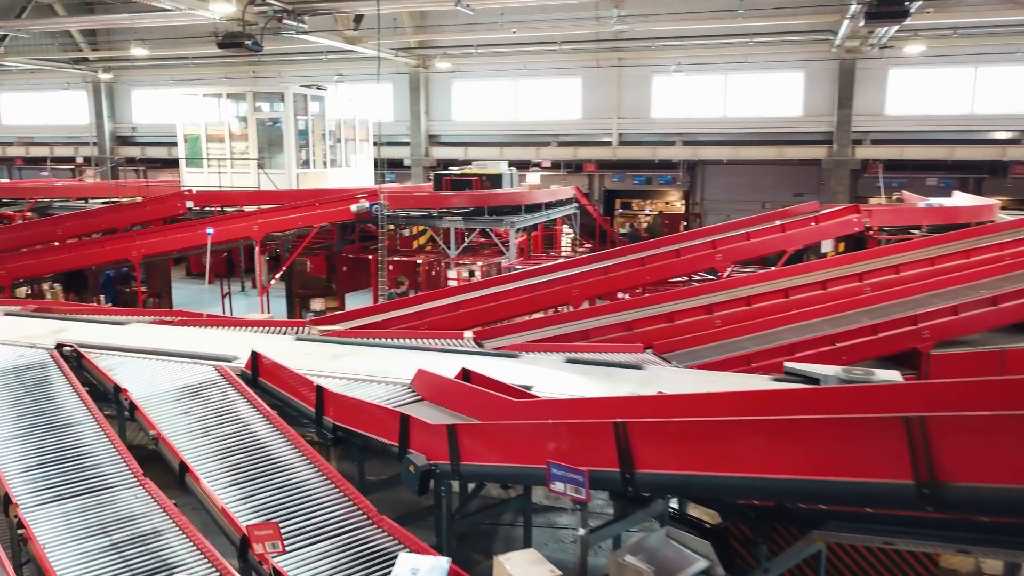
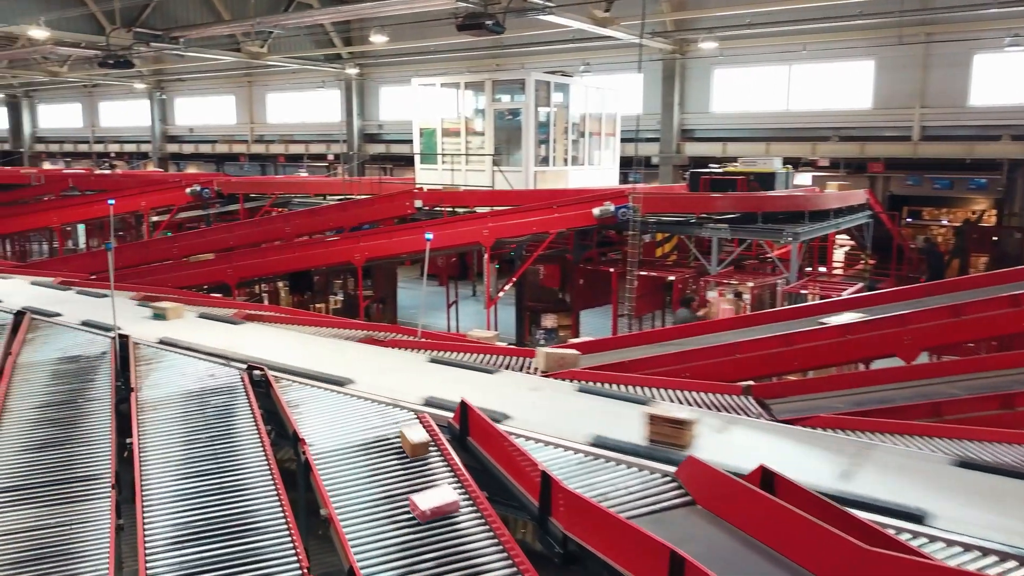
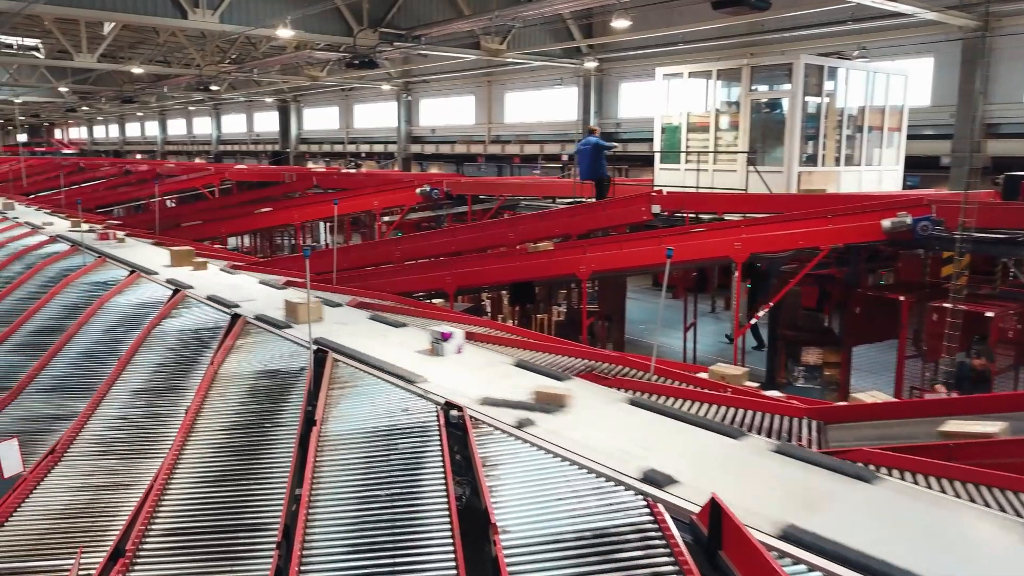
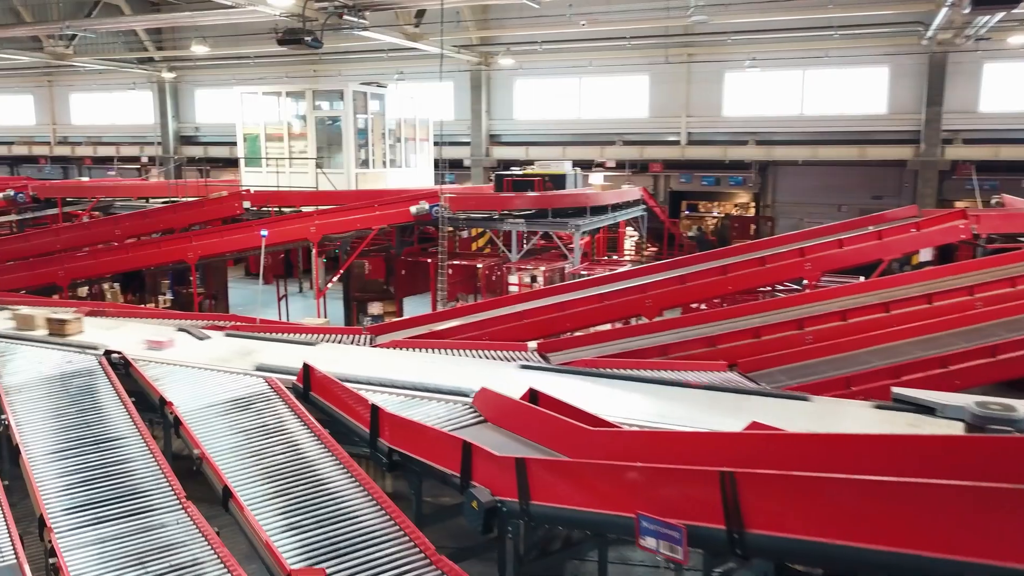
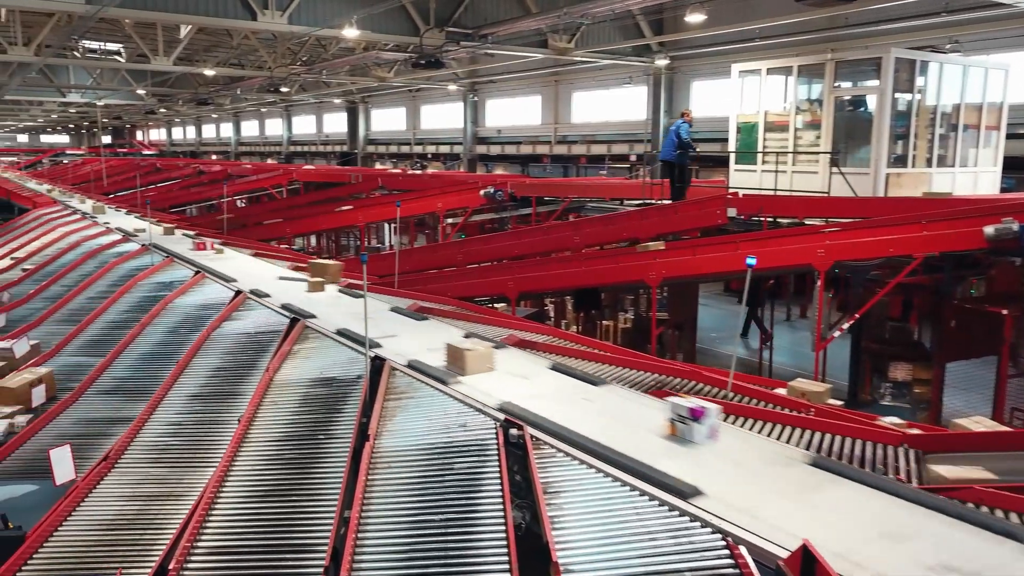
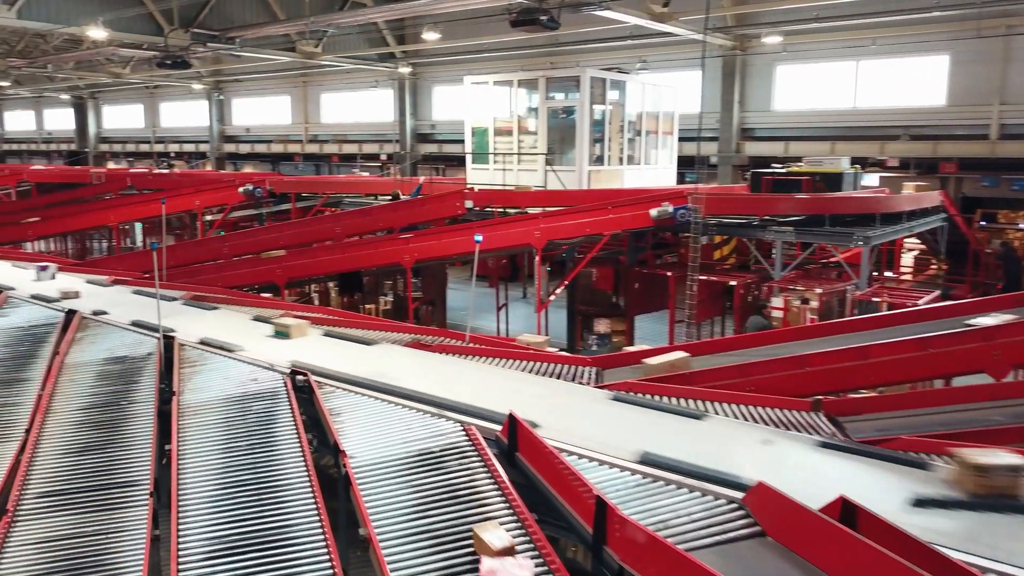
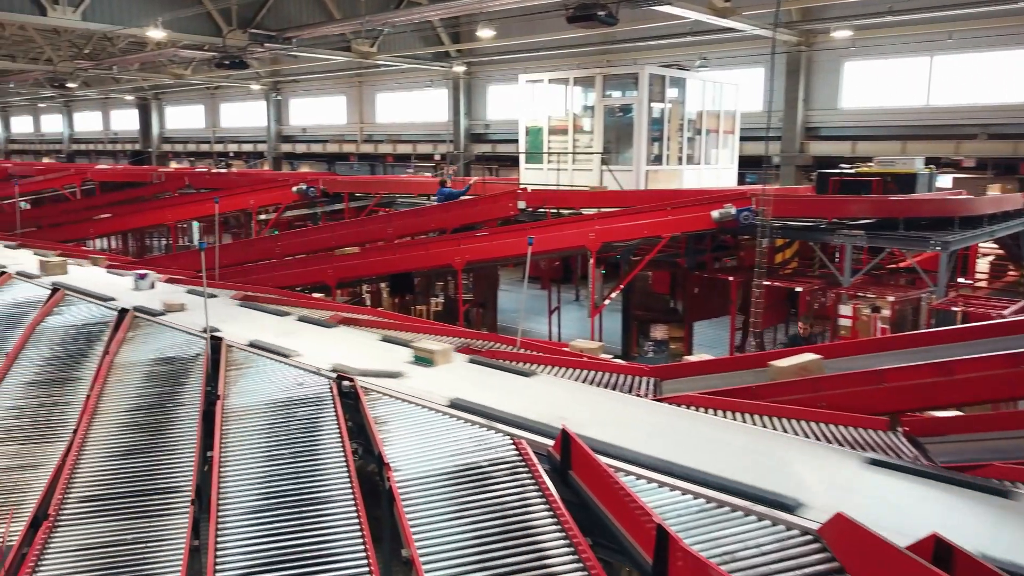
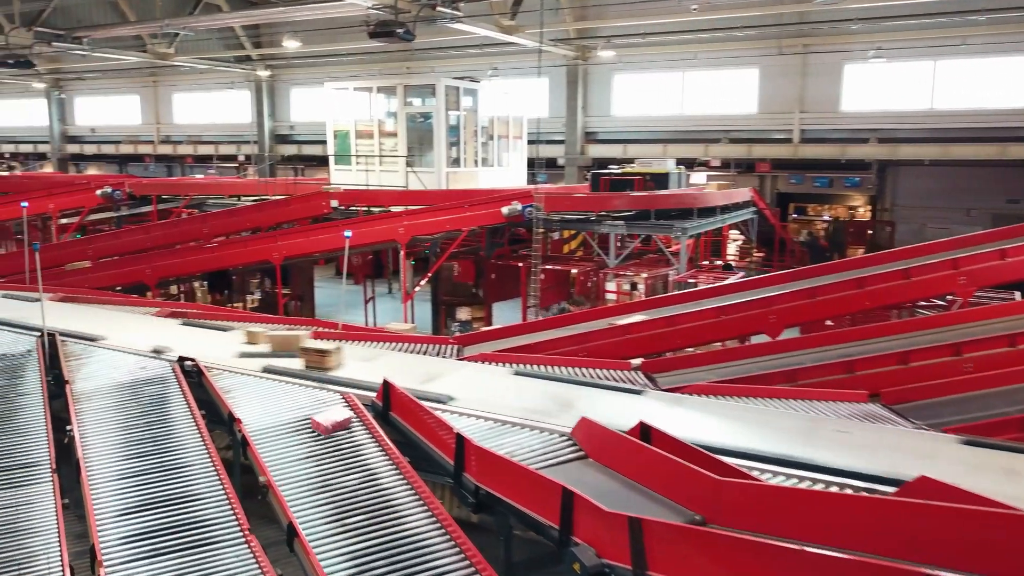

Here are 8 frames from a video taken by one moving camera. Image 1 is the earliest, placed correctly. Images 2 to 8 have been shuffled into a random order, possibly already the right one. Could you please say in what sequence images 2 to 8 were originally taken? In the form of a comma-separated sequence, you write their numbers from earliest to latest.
4, 8, 2, 6, 7, 3, 5
